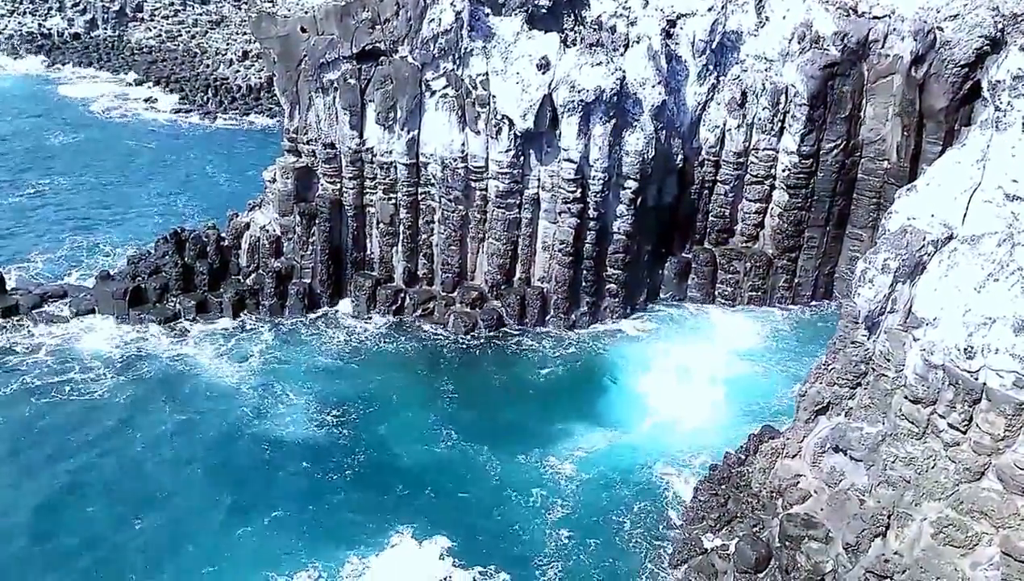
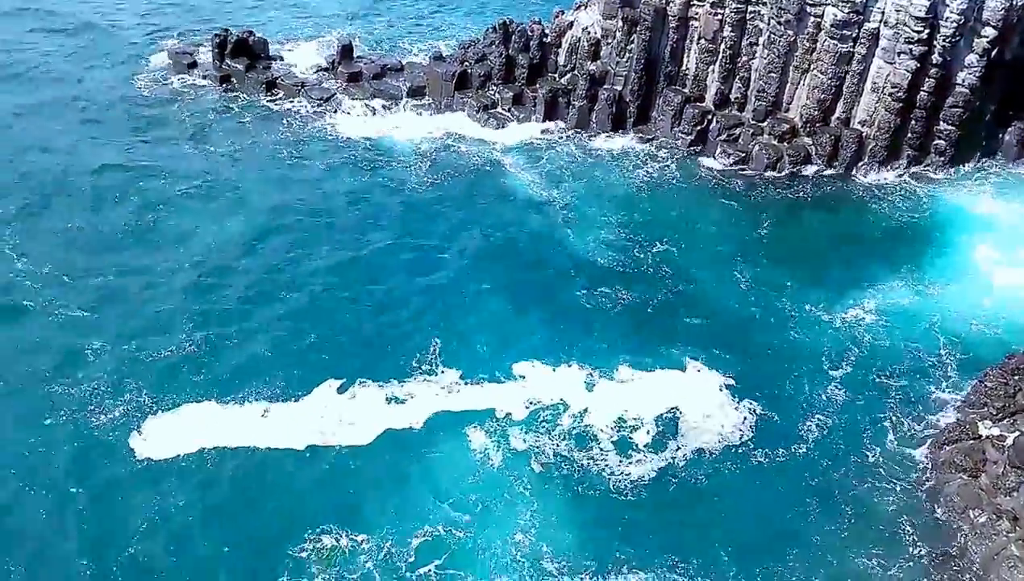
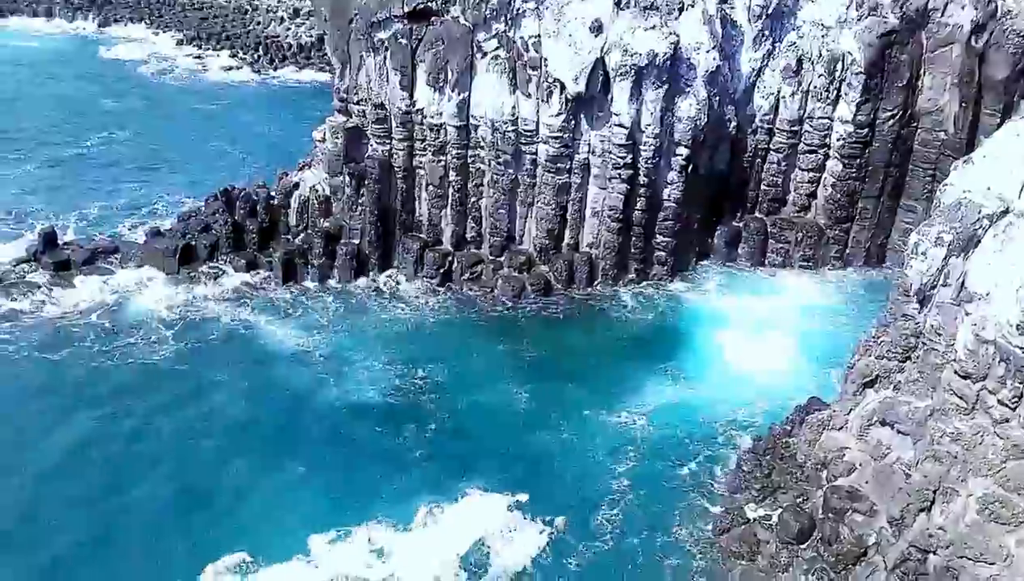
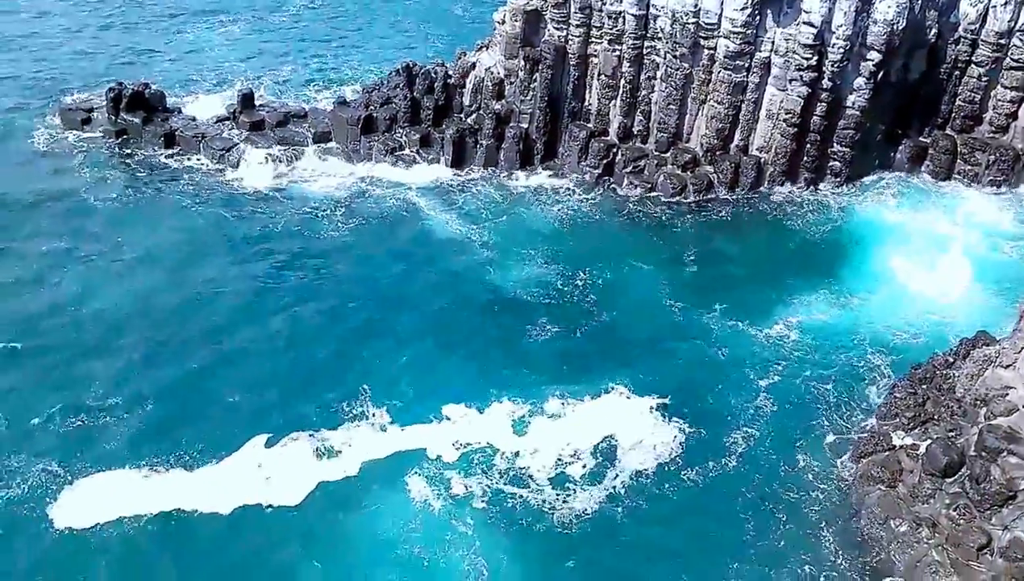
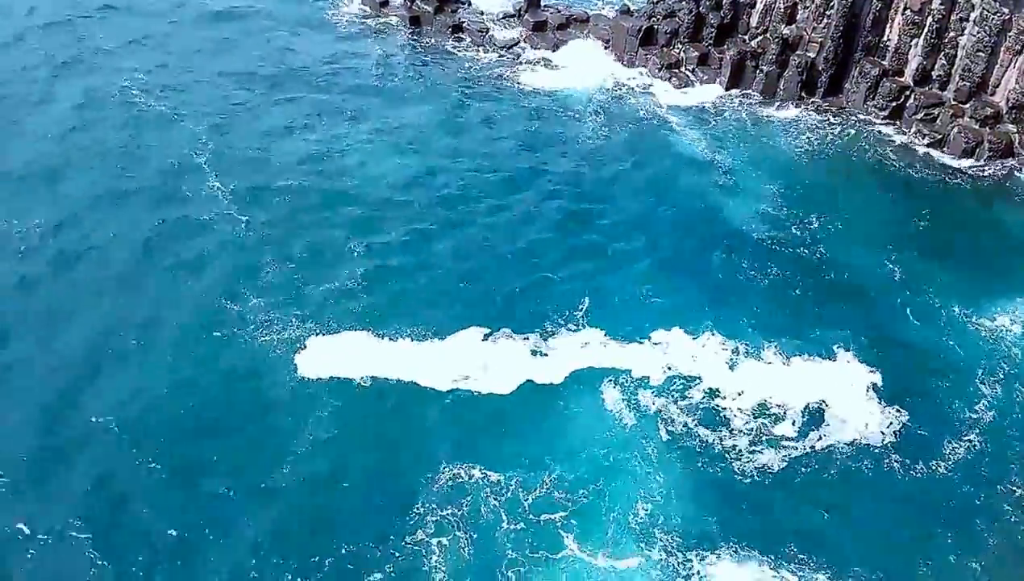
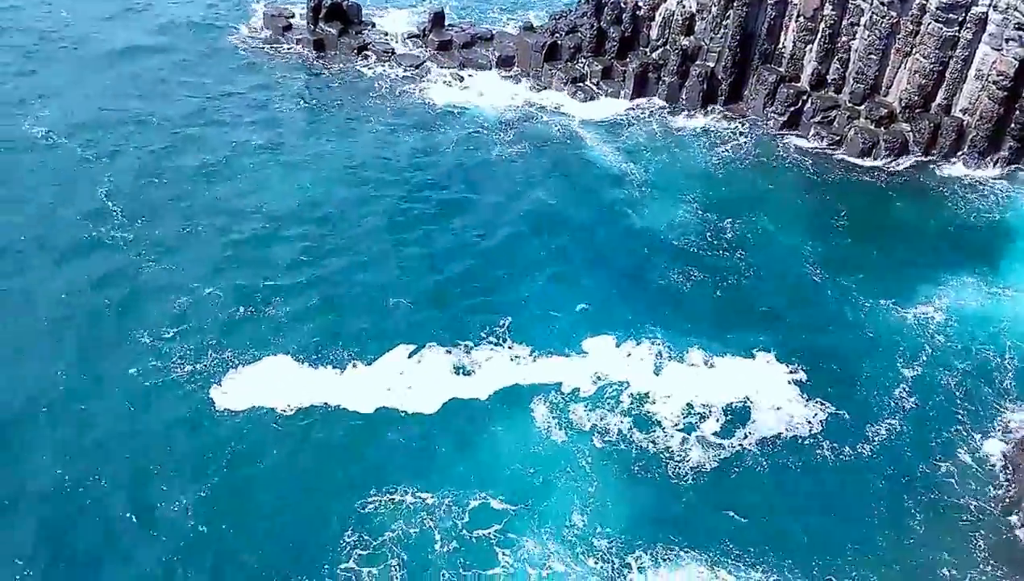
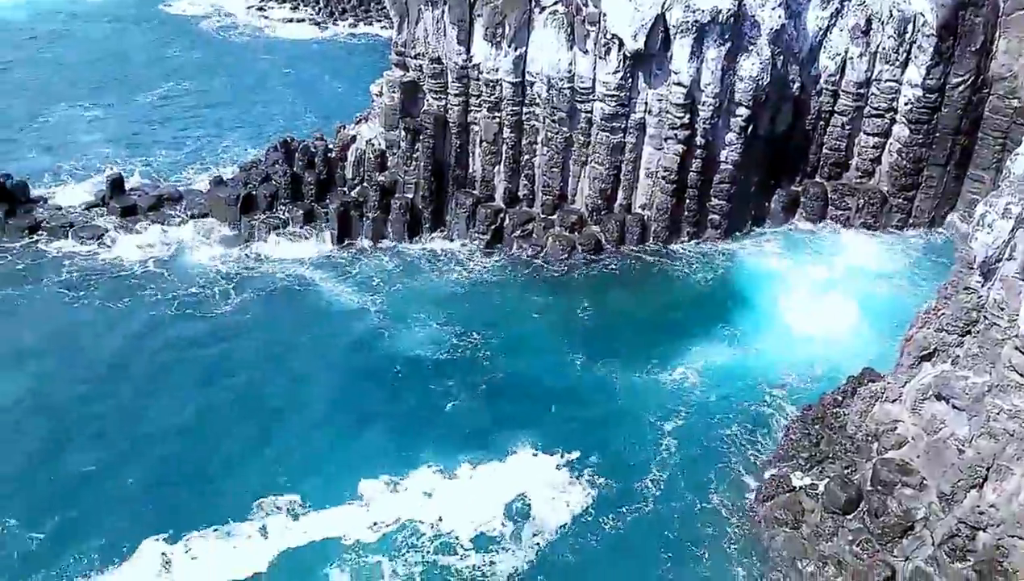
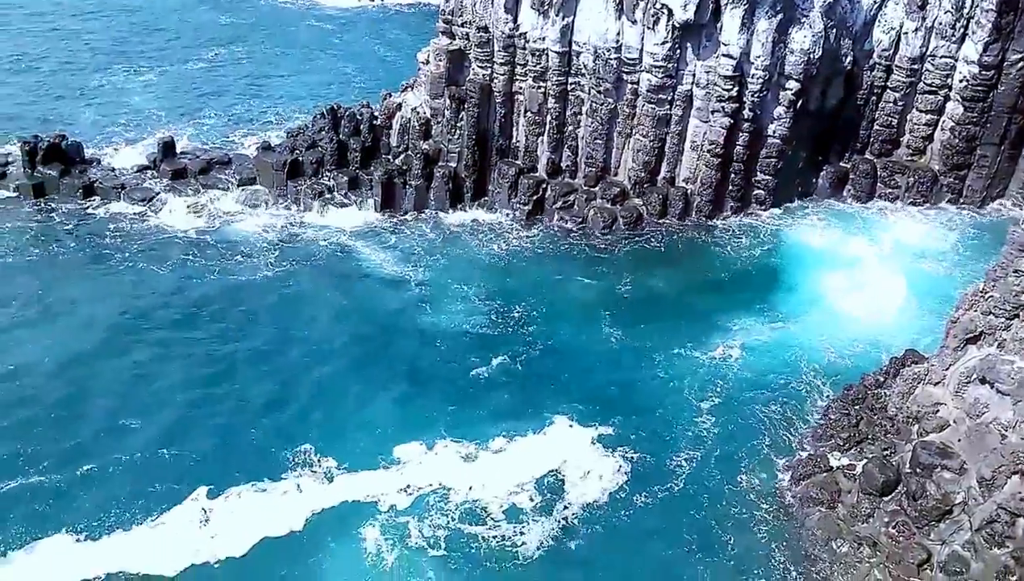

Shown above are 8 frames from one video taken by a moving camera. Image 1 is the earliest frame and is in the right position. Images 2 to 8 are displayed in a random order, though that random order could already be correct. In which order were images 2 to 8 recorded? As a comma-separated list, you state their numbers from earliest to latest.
3, 7, 8, 4, 2, 6, 5
